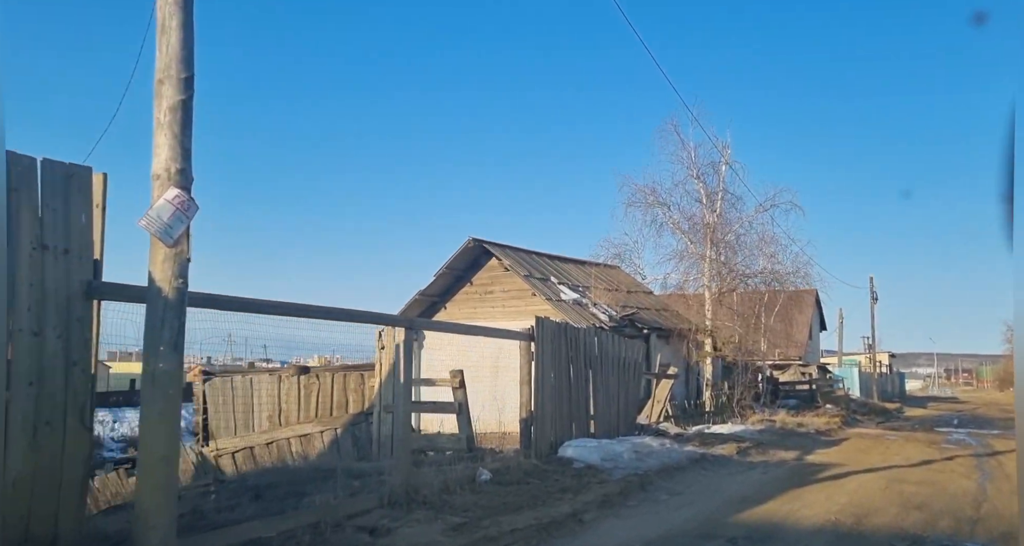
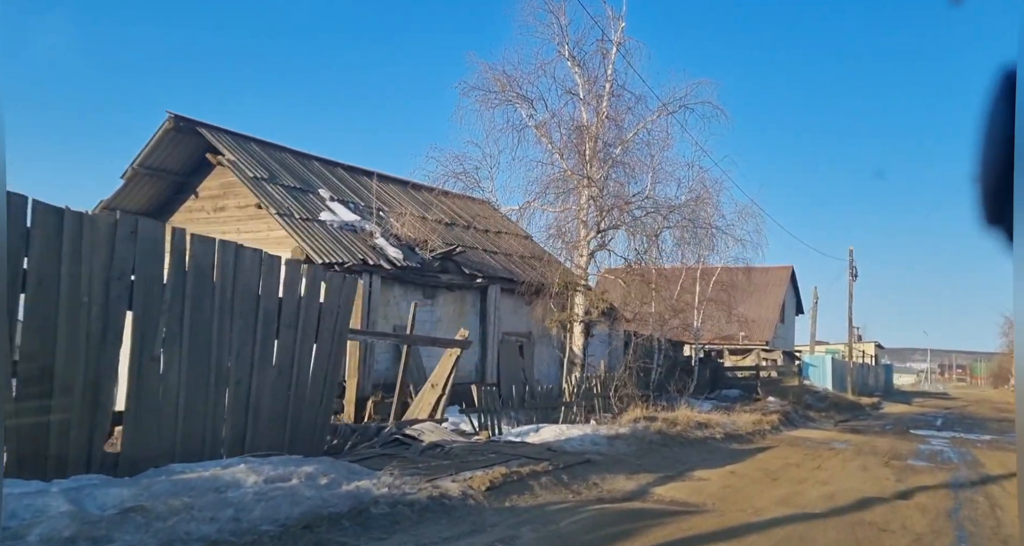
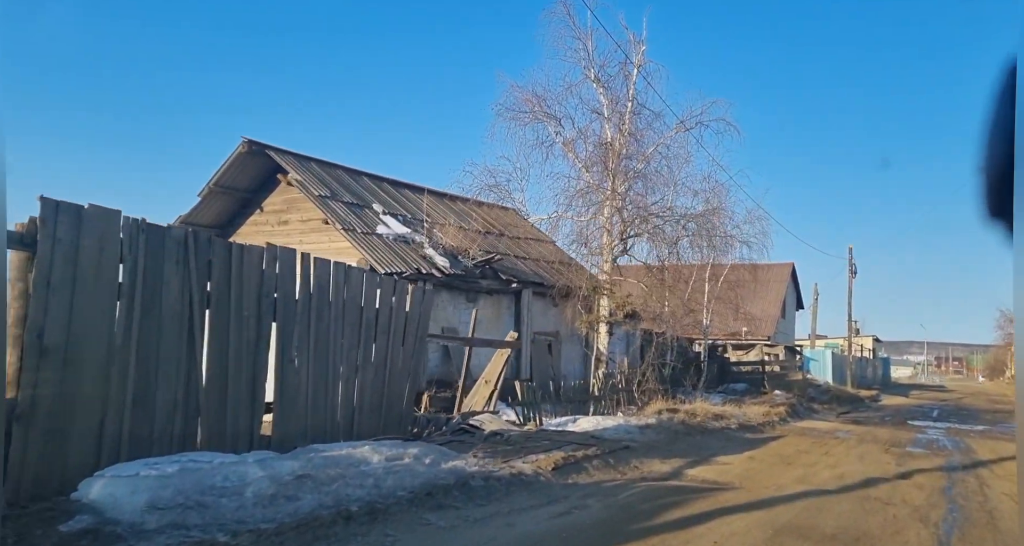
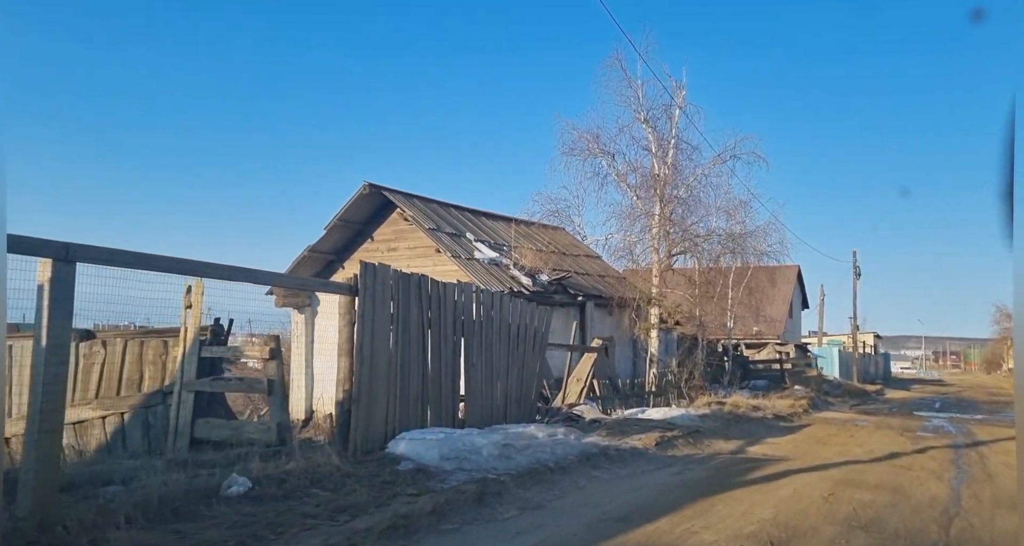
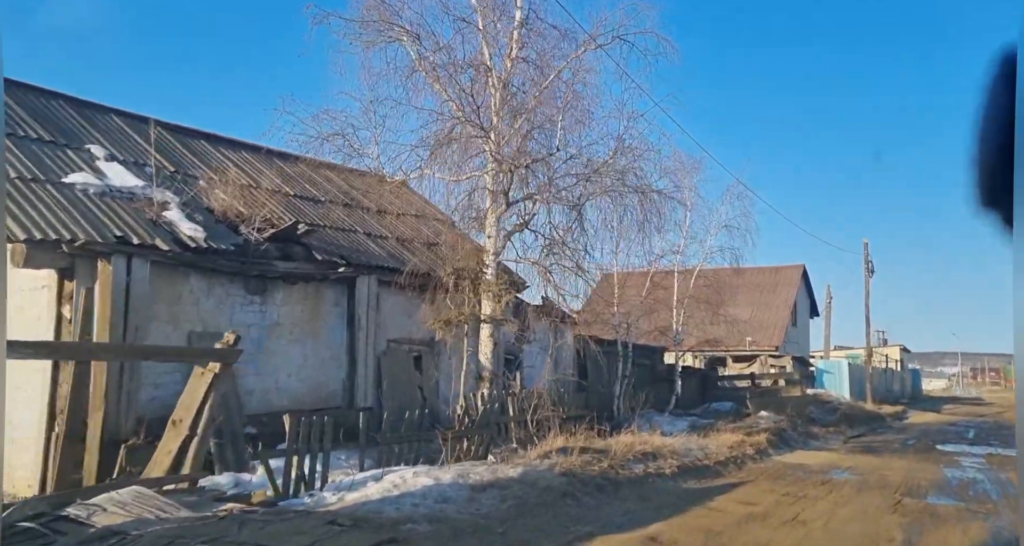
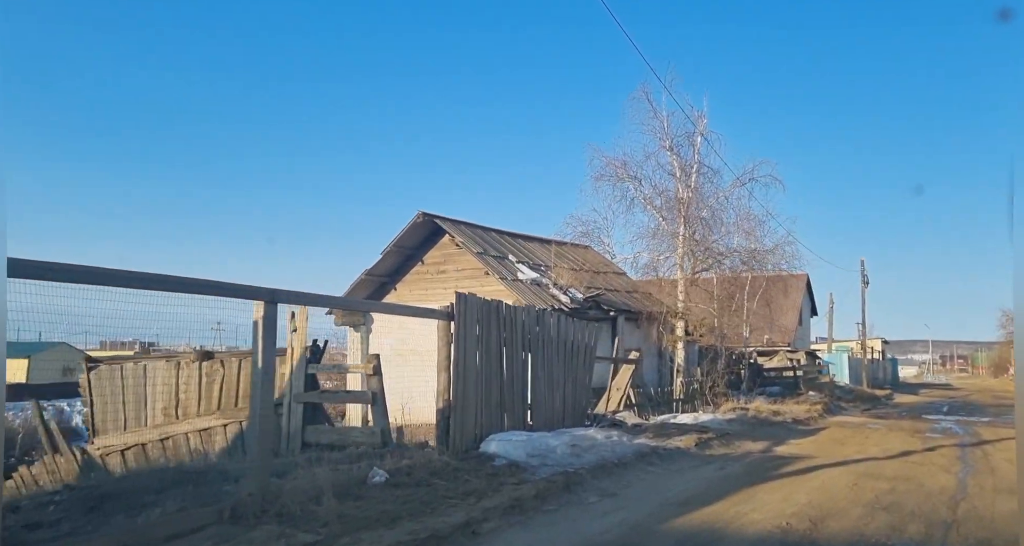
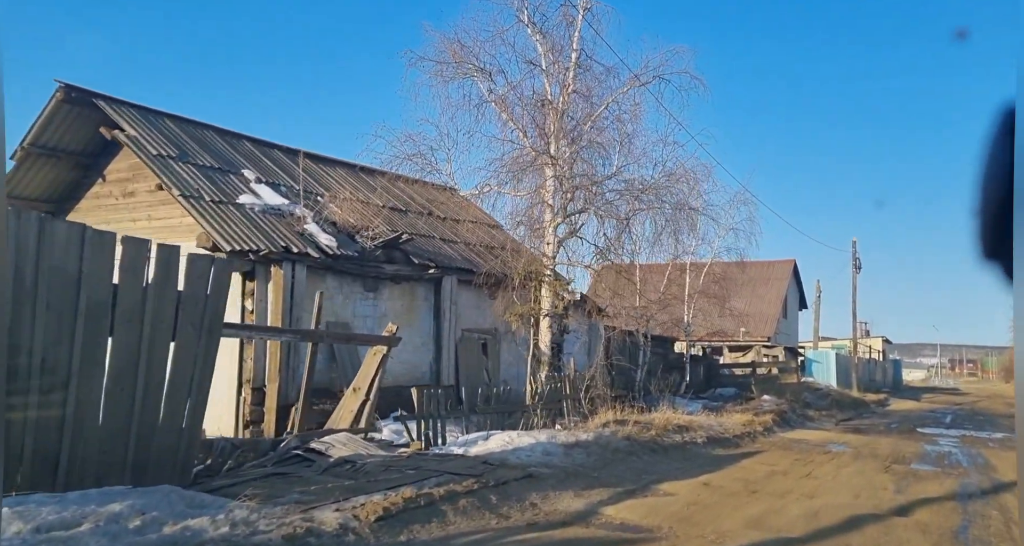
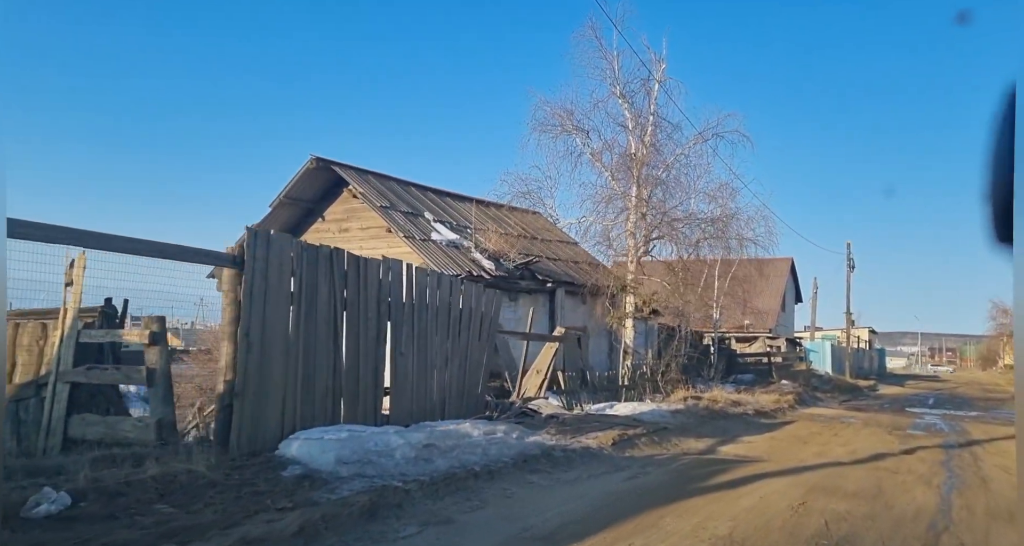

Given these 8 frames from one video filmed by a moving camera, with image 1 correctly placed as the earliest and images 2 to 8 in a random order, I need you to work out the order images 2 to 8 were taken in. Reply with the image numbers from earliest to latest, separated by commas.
6, 4, 8, 3, 2, 7, 5
